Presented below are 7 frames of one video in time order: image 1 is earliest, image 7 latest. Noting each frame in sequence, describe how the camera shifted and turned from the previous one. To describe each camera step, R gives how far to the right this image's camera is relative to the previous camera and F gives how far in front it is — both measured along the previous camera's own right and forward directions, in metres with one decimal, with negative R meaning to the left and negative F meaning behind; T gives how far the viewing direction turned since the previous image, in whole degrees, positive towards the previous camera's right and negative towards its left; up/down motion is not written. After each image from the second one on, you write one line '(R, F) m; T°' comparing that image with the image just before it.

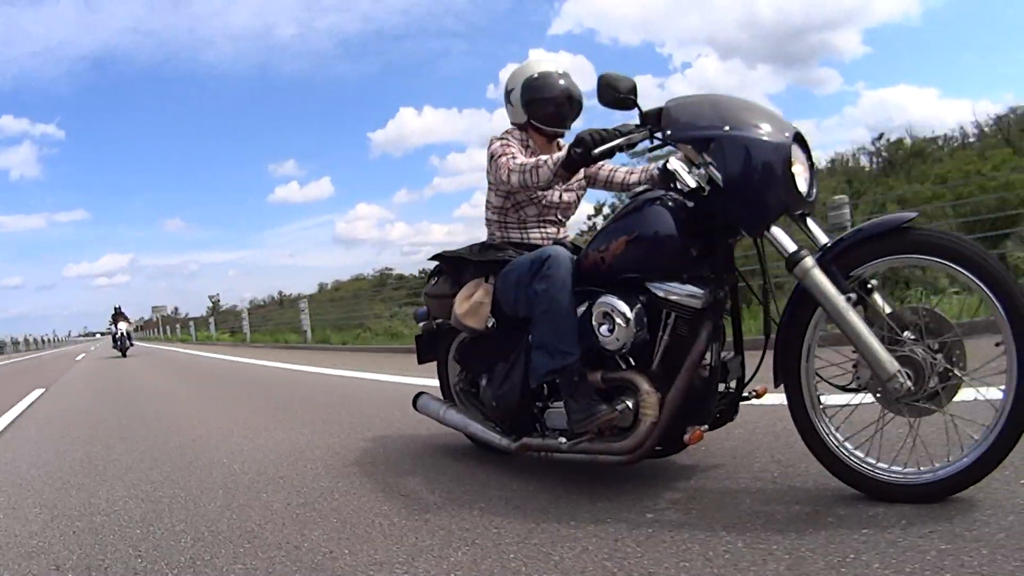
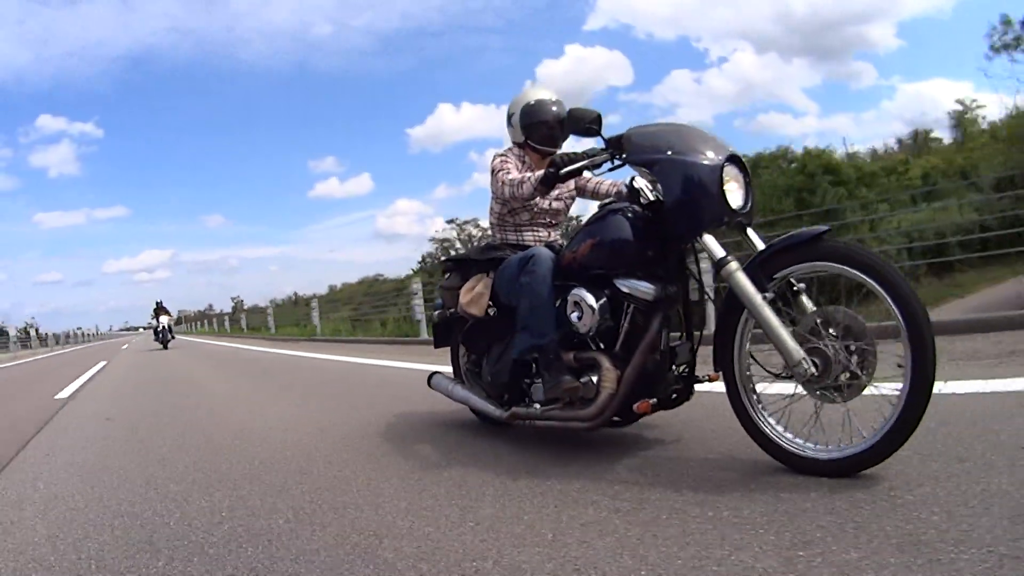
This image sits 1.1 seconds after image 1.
(+0.4, -0.8) m; -2°
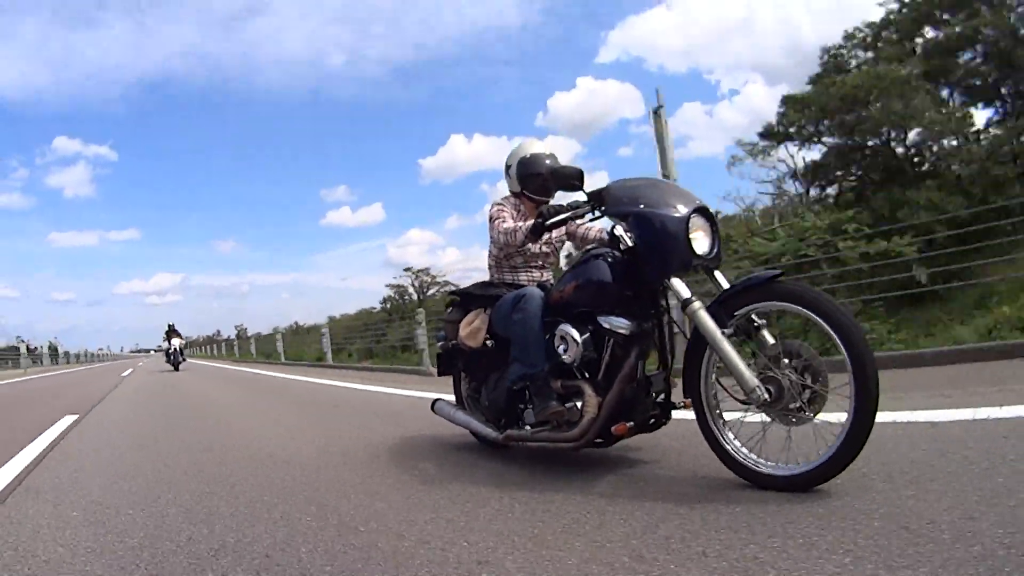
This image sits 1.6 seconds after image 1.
(+0.1, -0.7) m; -1°
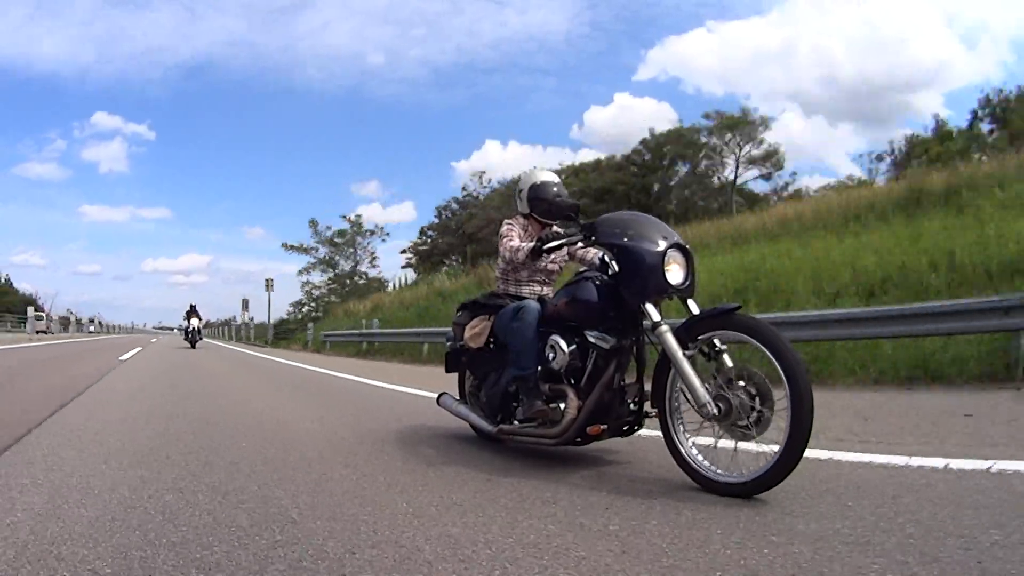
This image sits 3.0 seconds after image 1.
(+0.2, -0.9) m; -2°
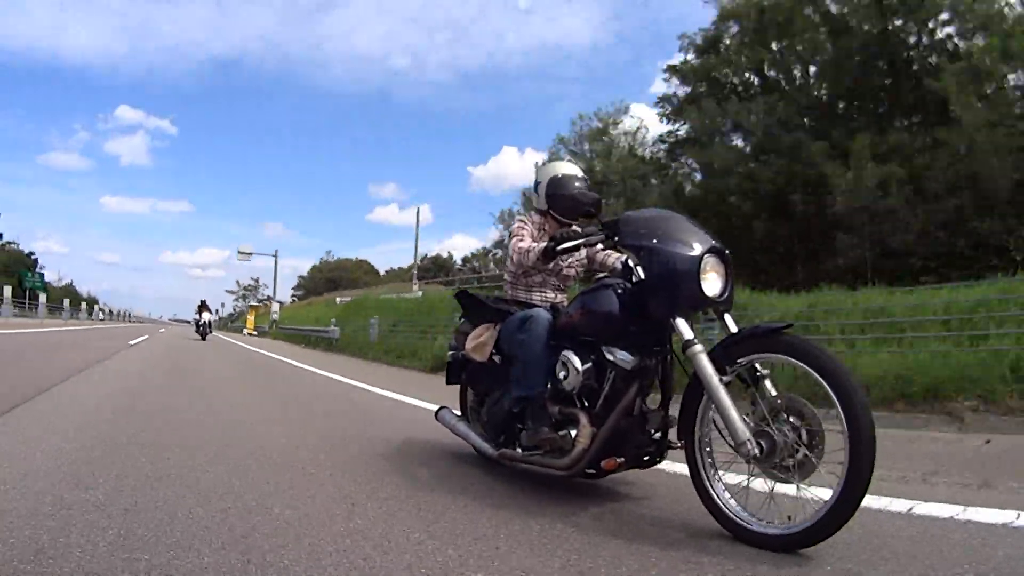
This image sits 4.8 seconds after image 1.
(0.0, +0.9) m; -1°
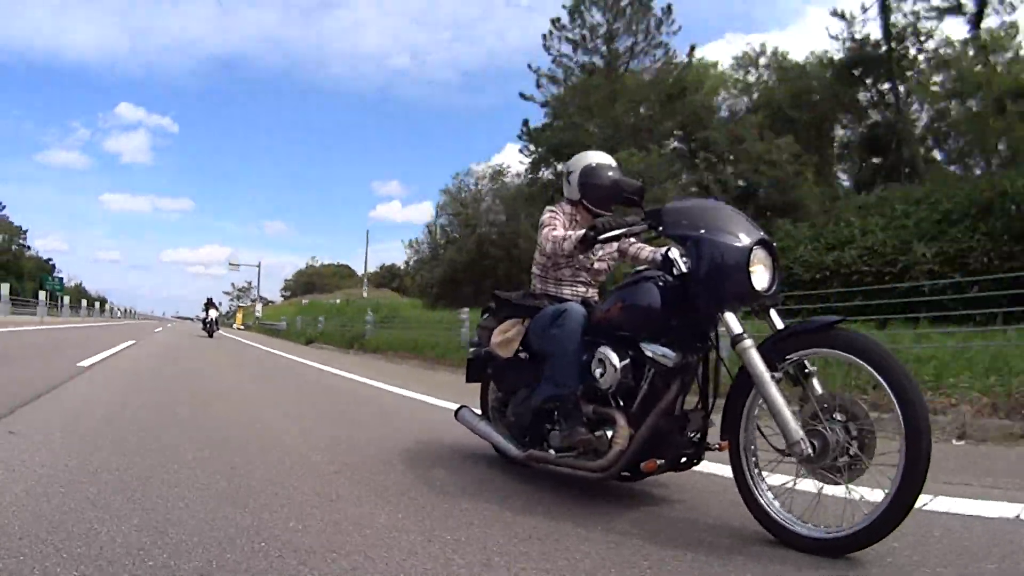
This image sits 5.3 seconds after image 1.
(-0.2, +0.3) m; 0°
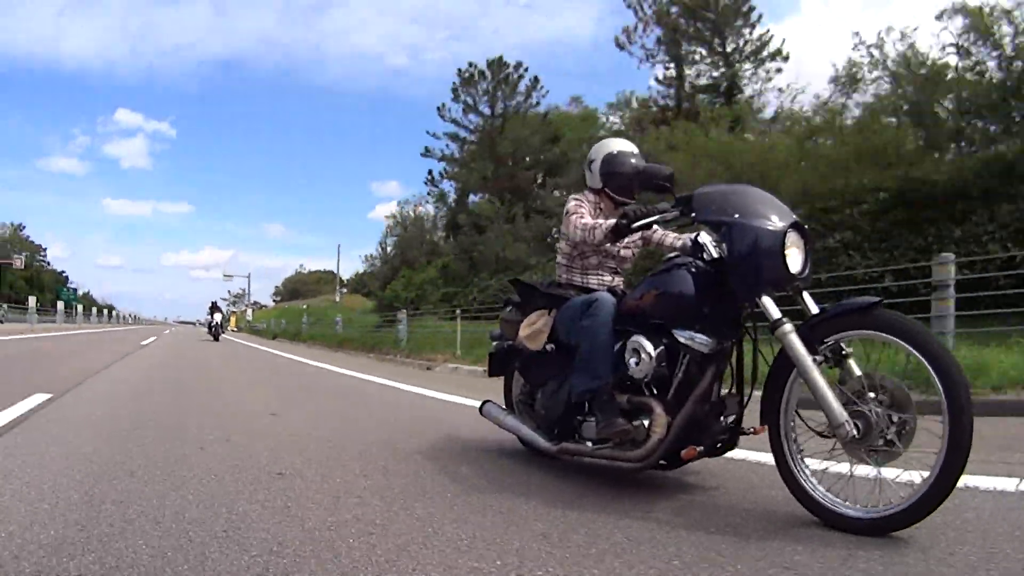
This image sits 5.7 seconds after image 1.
(-0.2, 0.0) m; 0°
